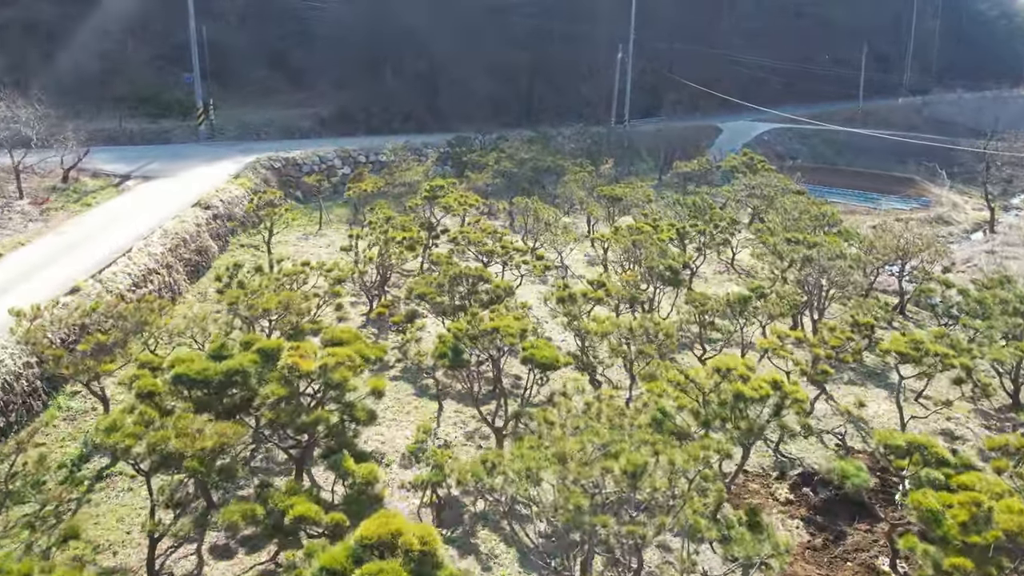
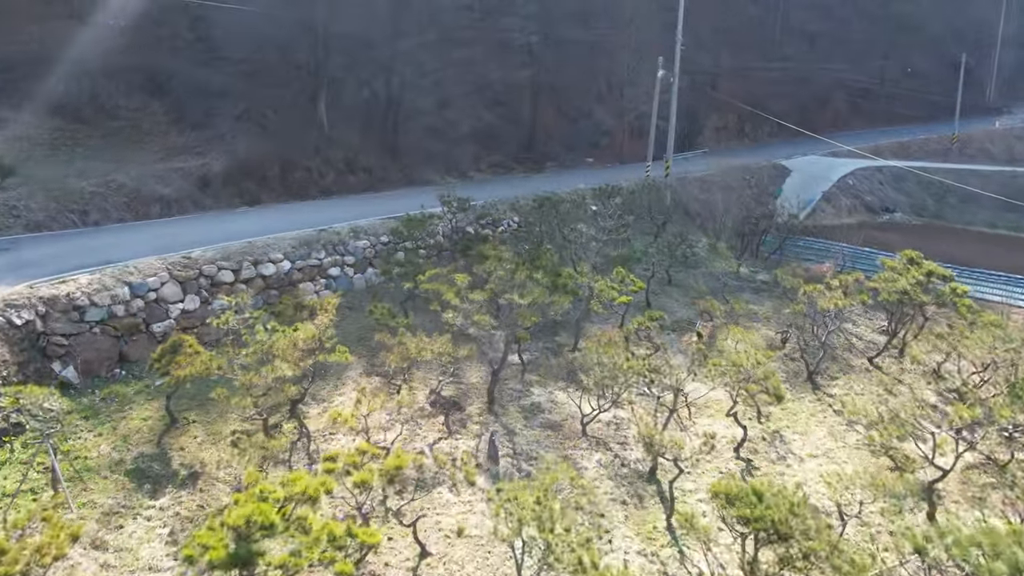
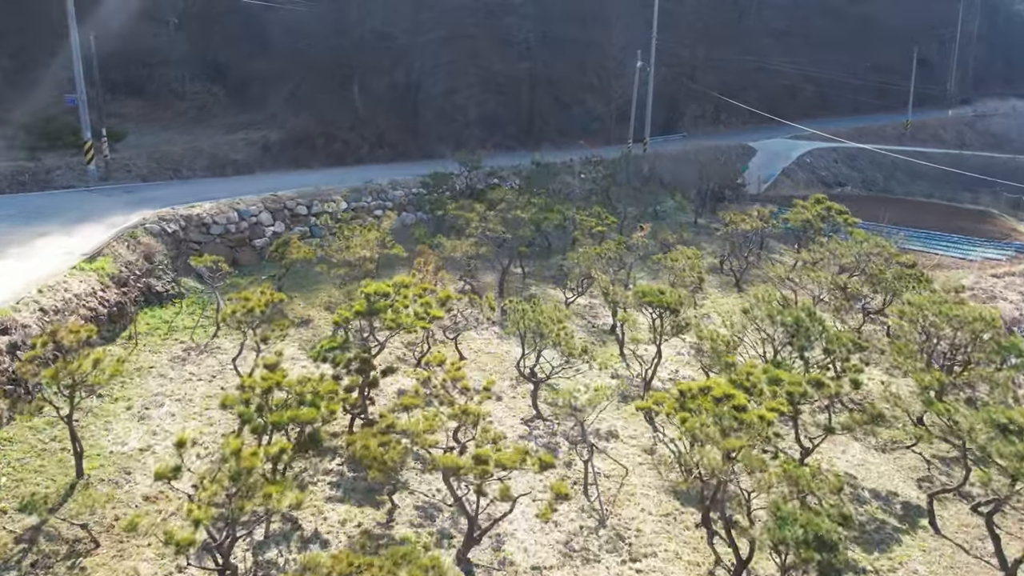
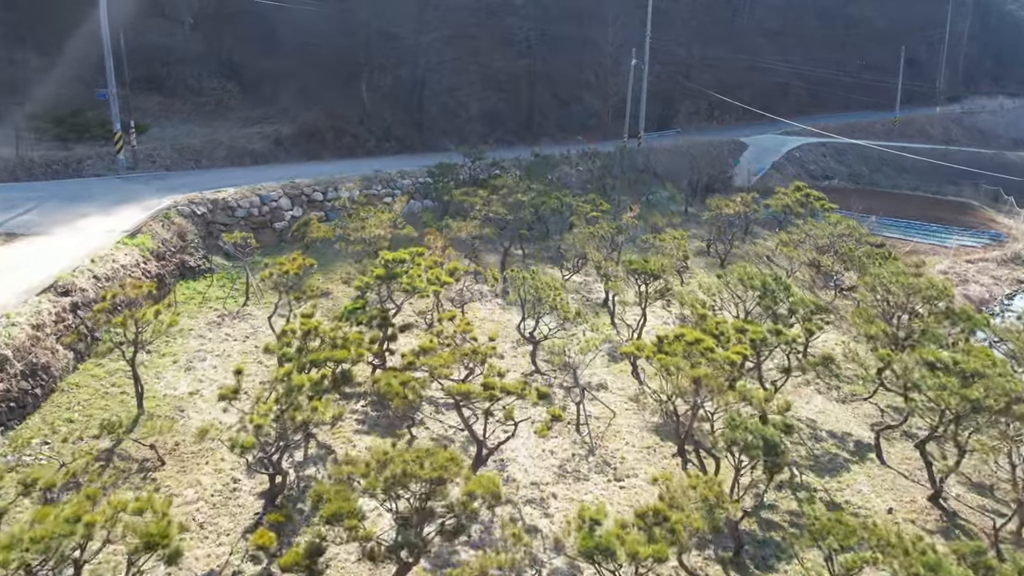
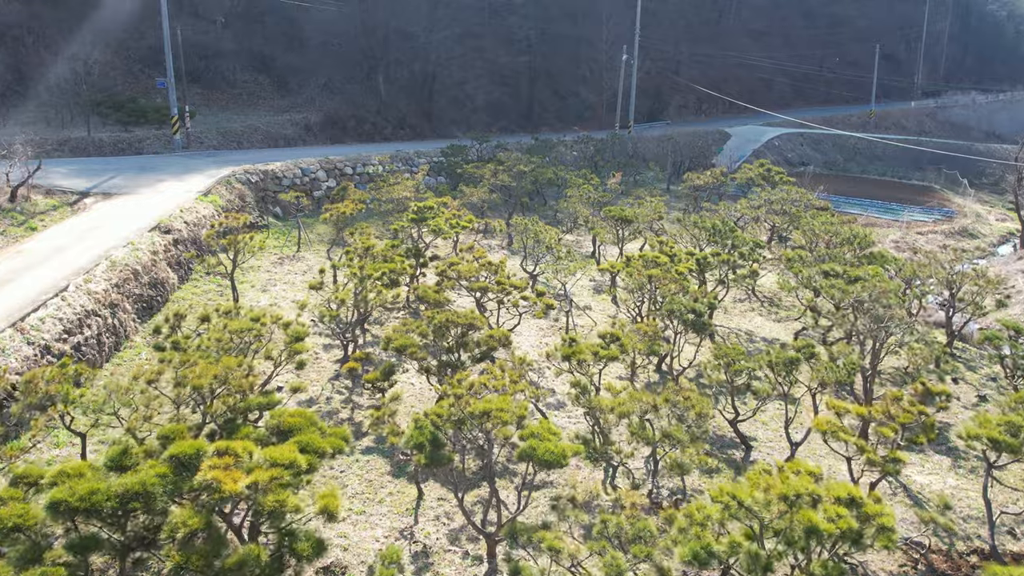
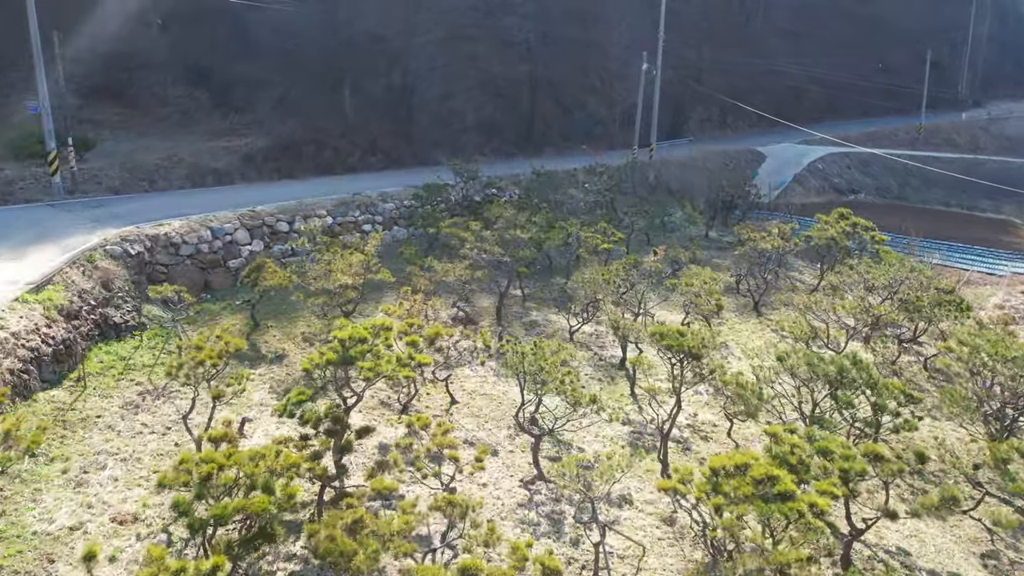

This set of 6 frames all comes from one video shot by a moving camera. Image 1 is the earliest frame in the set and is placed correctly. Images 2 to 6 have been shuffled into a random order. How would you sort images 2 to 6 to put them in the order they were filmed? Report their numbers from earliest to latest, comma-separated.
5, 4, 3, 6, 2
